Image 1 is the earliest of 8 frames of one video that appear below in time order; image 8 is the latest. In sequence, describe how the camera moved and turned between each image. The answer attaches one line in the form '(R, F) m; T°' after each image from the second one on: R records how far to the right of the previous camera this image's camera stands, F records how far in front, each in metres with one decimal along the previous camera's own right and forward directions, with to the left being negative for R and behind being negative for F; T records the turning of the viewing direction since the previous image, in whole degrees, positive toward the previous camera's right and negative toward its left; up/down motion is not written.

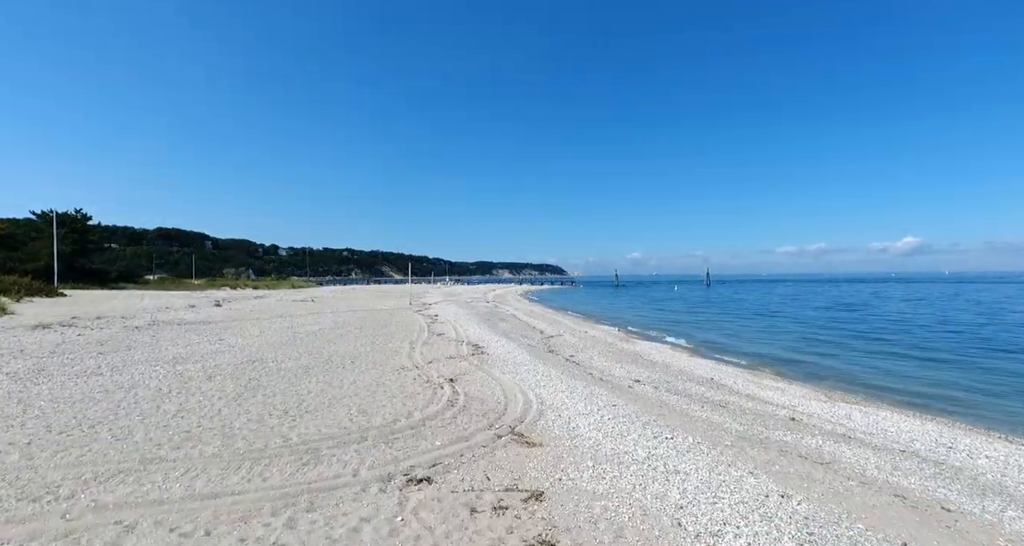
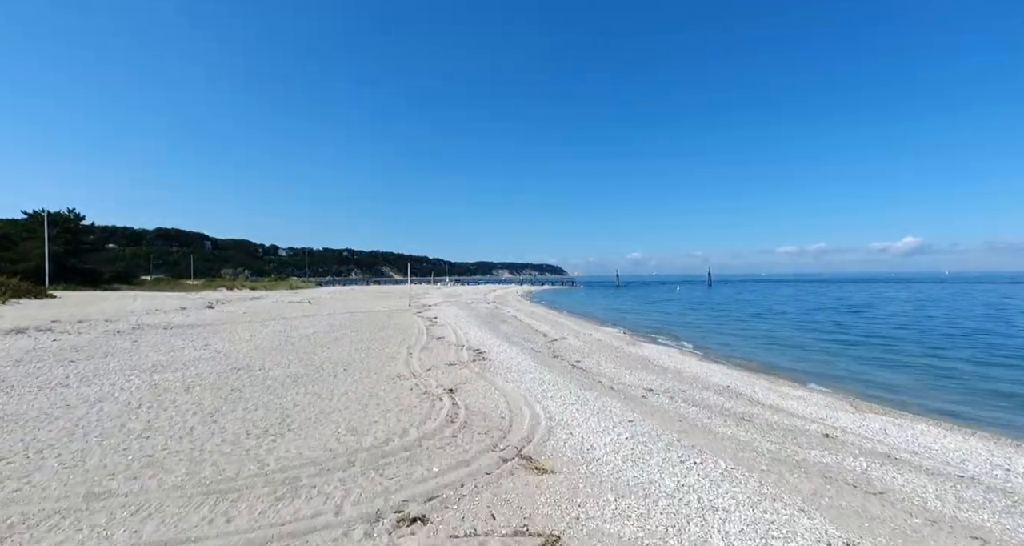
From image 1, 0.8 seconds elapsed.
(-0.1, +0.7) m; 0°
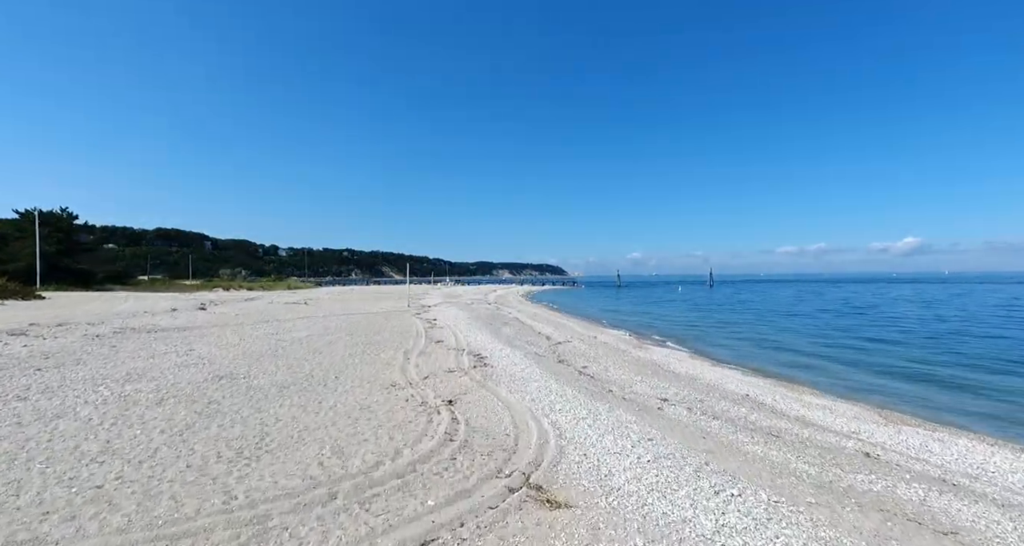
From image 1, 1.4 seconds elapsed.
(-0.1, +0.7) m; 0°
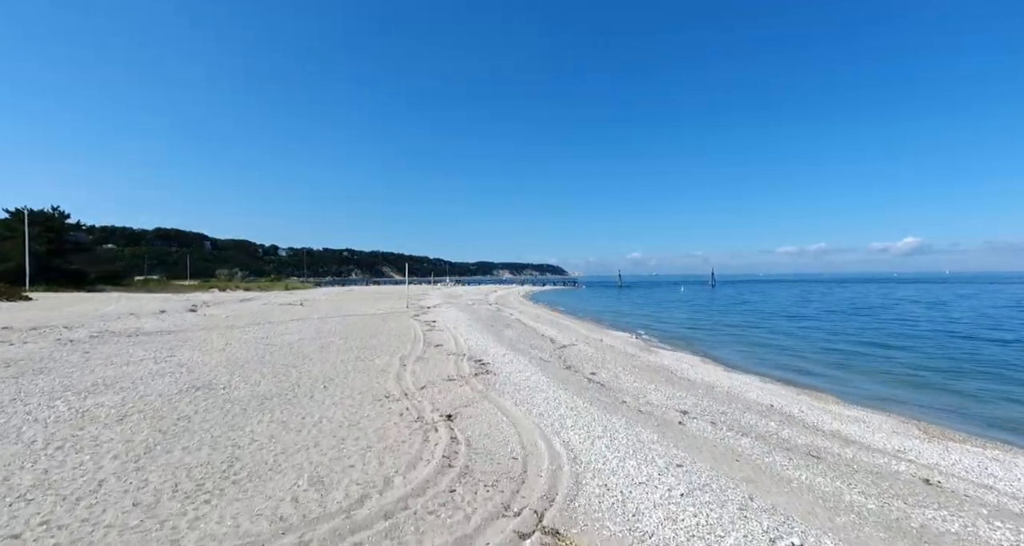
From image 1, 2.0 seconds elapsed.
(-0.1, +0.8) m; 0°
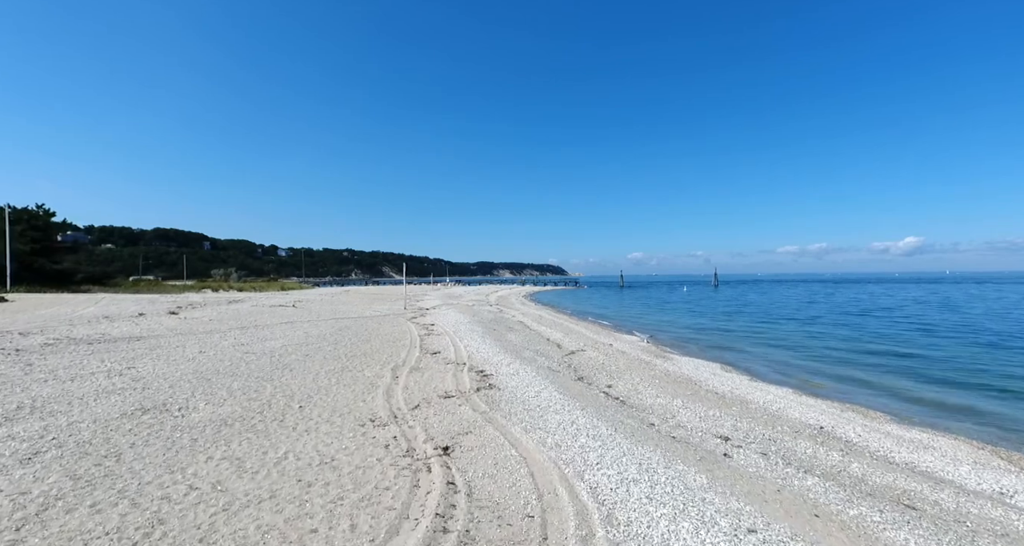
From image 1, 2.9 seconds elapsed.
(-0.1, +1.3) m; 0°
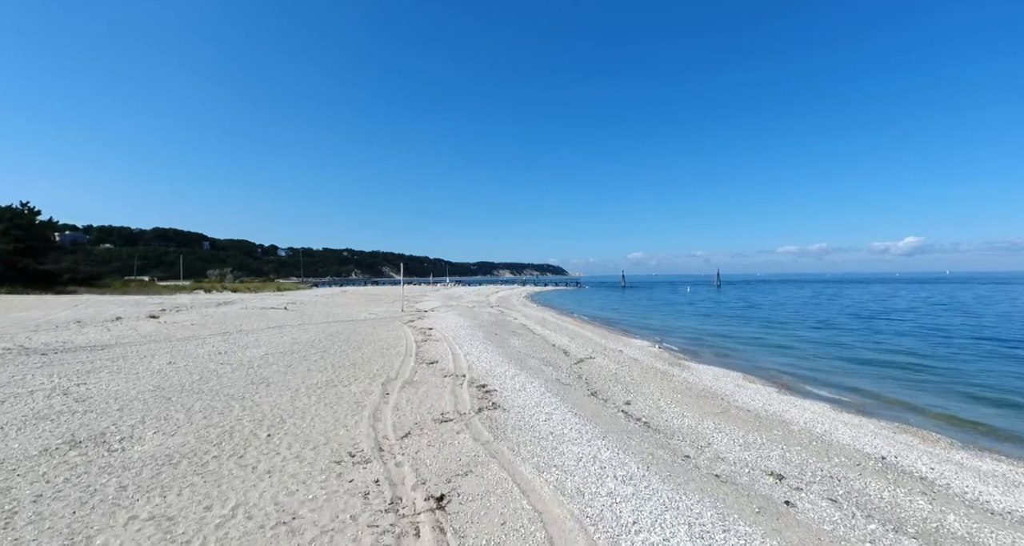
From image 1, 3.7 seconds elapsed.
(-0.1, +1.2) m; 0°
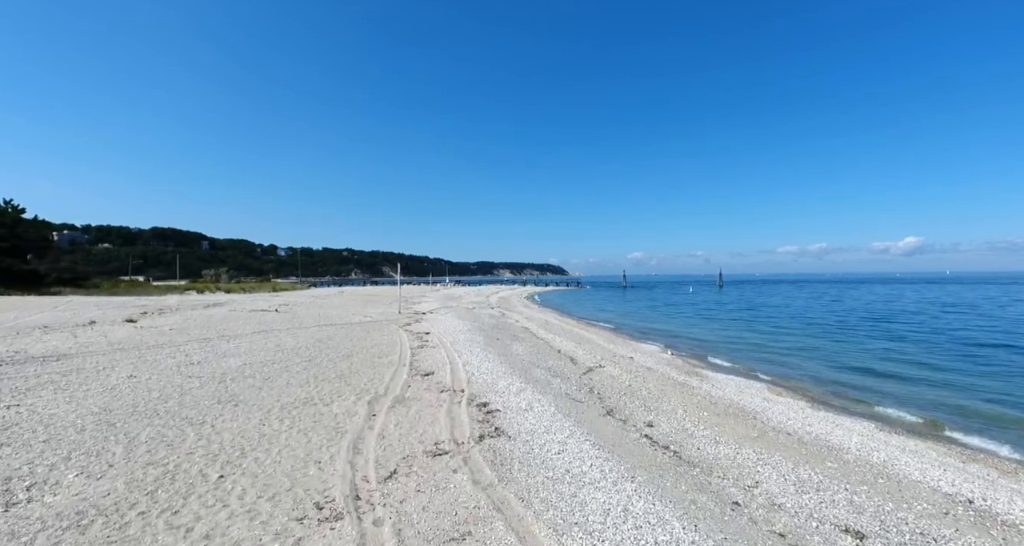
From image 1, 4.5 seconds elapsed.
(-0.1, +1.2) m; 0°
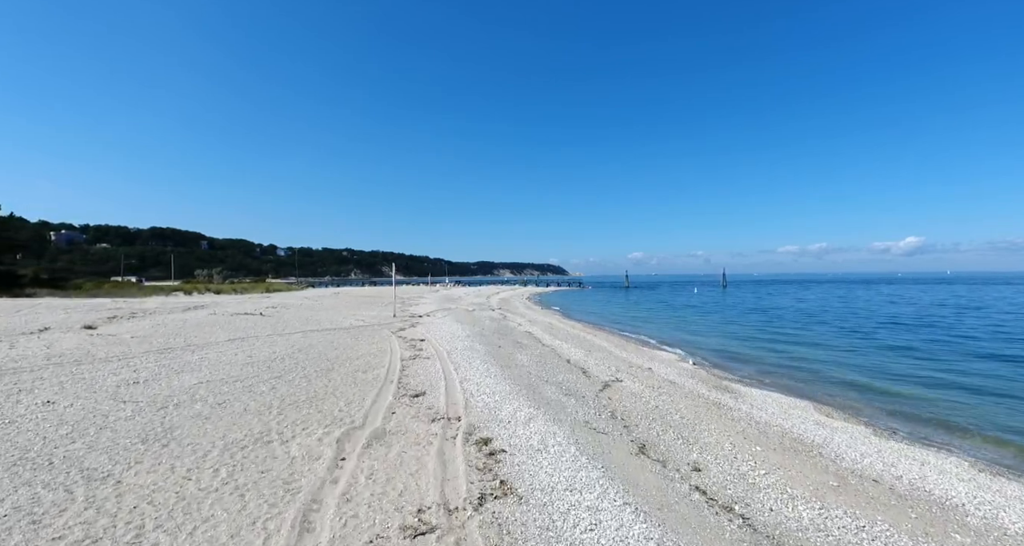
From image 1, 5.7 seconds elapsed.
(-0.1, +1.8) m; 0°
